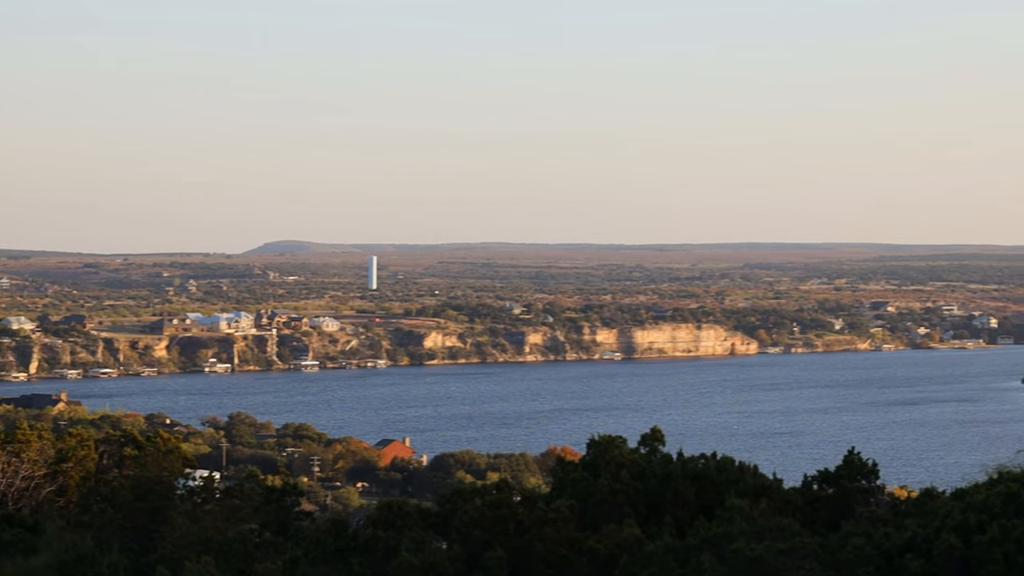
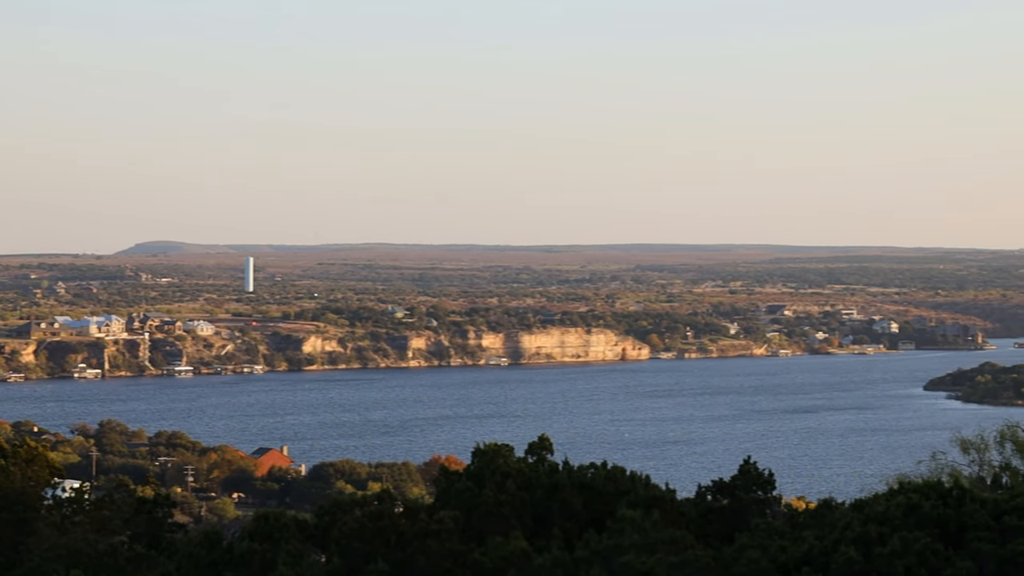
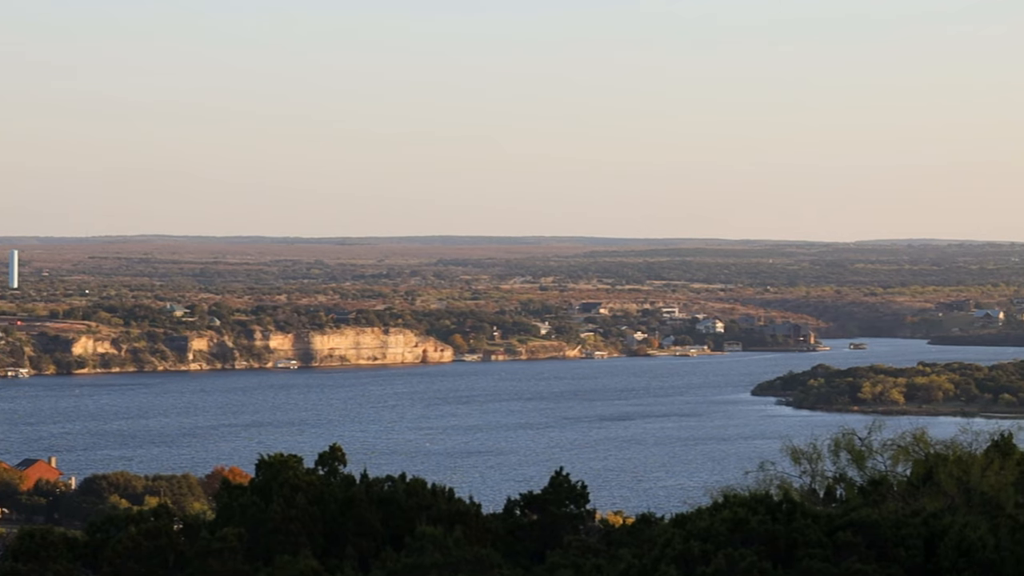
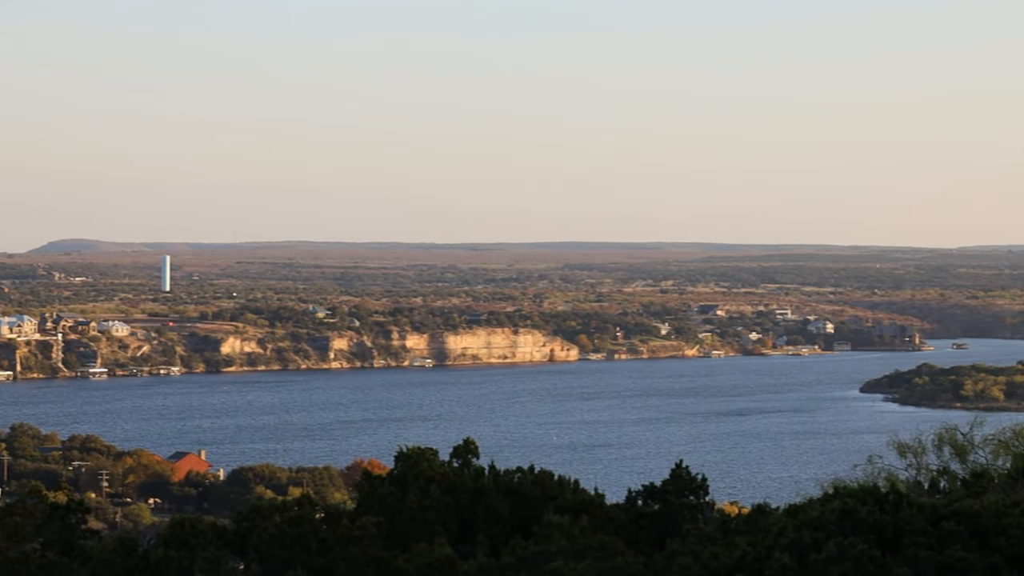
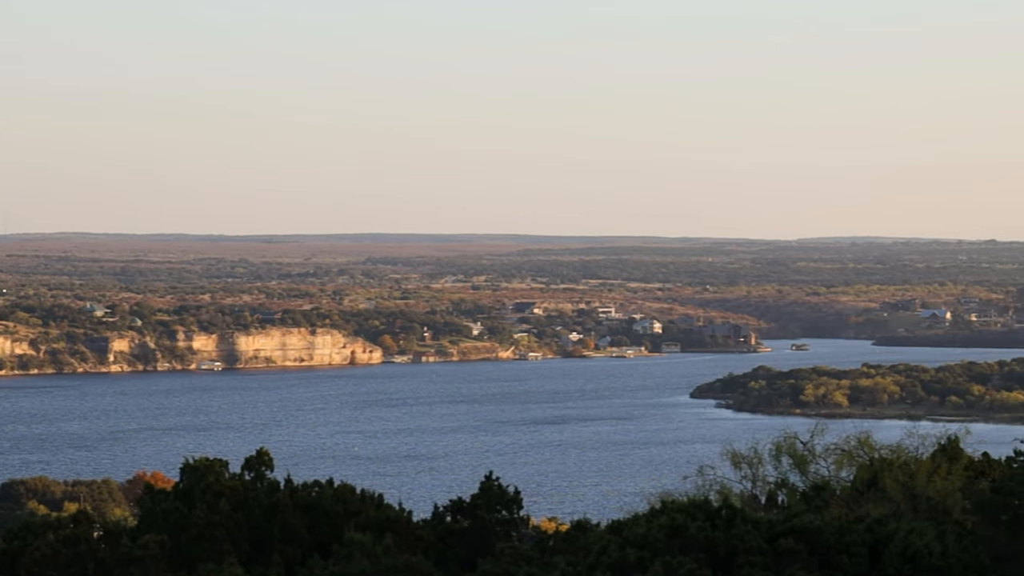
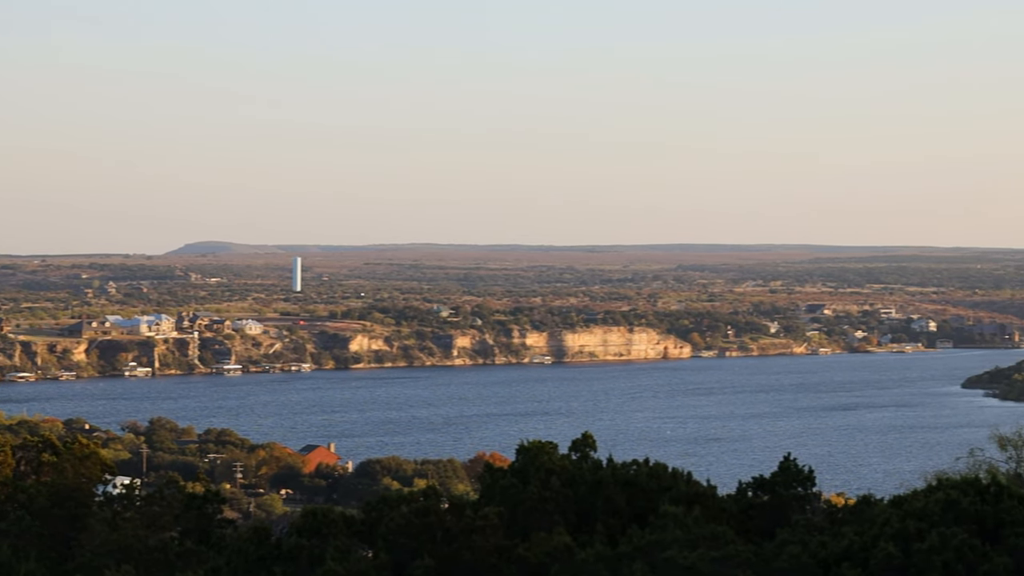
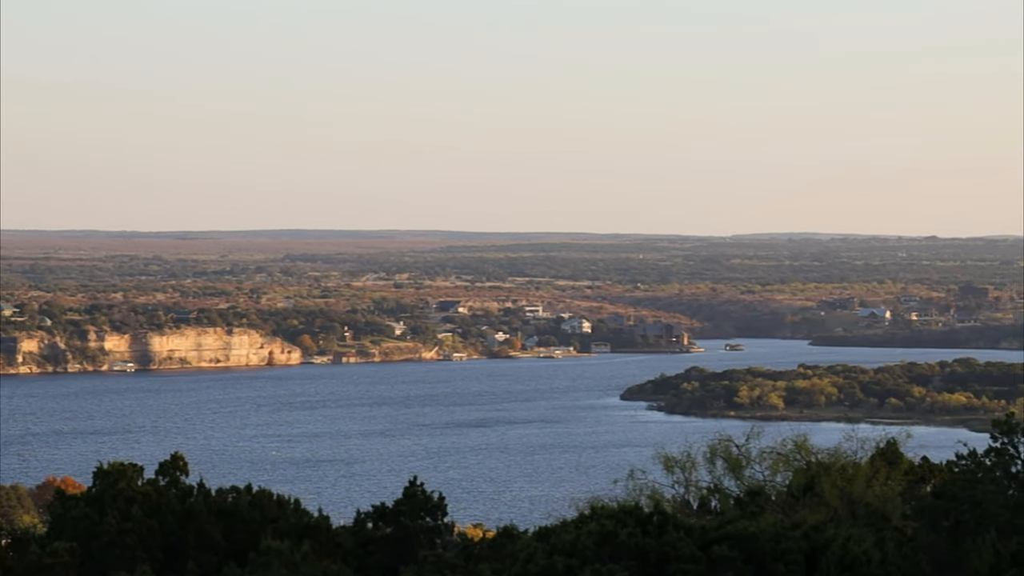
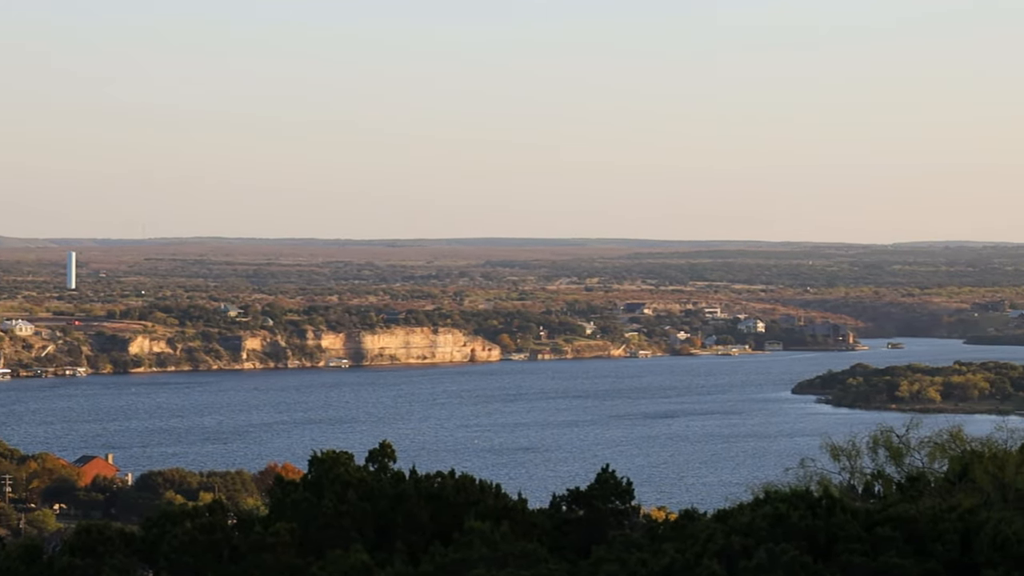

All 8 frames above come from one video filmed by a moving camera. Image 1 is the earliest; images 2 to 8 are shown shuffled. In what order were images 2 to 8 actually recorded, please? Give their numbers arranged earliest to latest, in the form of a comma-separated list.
6, 2, 4, 8, 3, 5, 7
